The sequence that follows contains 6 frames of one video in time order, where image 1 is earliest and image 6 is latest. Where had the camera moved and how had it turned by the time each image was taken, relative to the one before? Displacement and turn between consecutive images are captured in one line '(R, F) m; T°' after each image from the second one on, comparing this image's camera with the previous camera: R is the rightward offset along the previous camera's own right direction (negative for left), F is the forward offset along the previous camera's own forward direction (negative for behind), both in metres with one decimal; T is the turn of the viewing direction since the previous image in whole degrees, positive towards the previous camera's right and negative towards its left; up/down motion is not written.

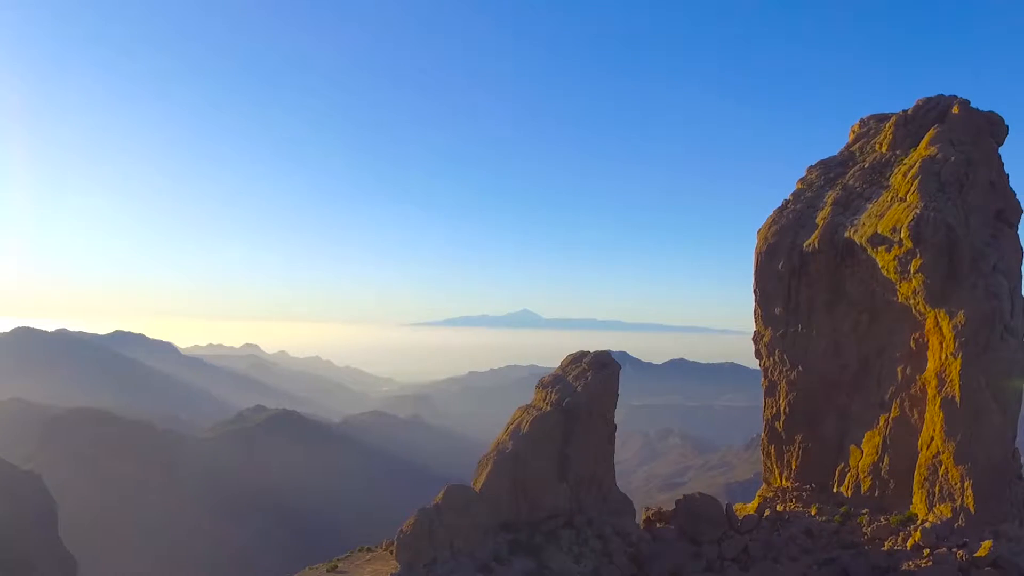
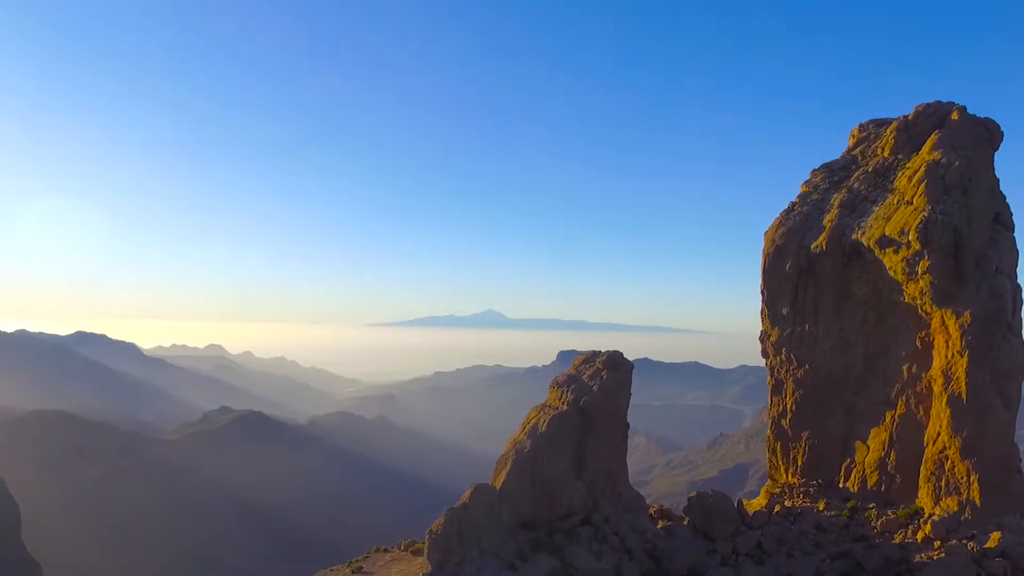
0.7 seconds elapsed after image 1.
(-1.7, -0.2) m; +2°
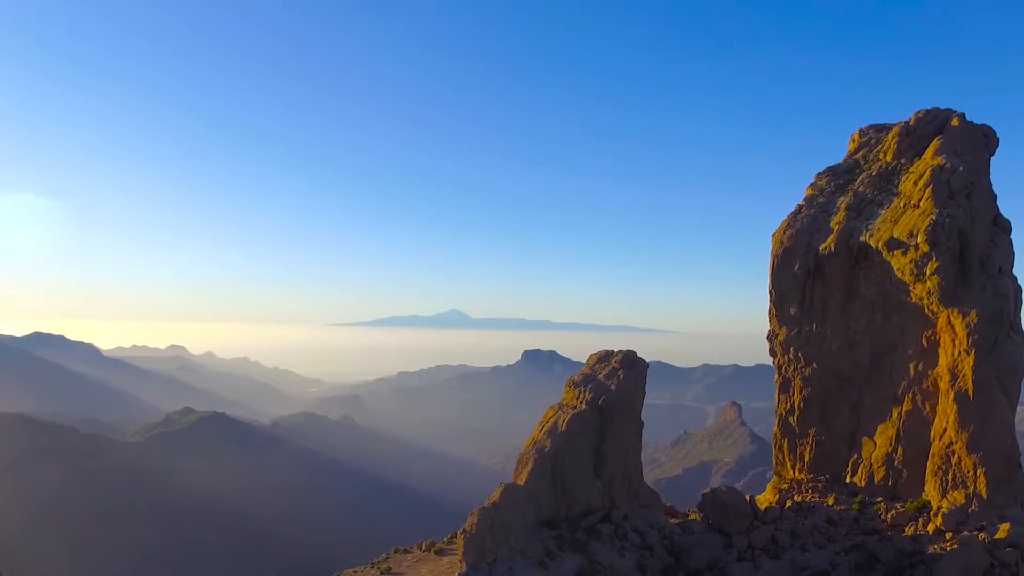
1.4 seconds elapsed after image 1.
(-1.9, -0.2) m; +3°
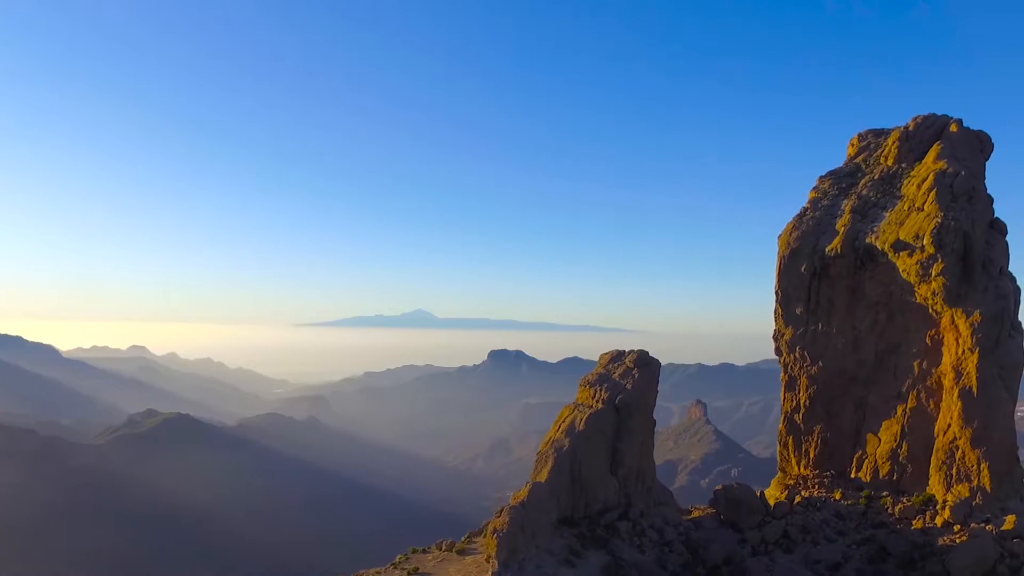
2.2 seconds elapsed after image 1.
(-1.8, -0.2) m; +2°
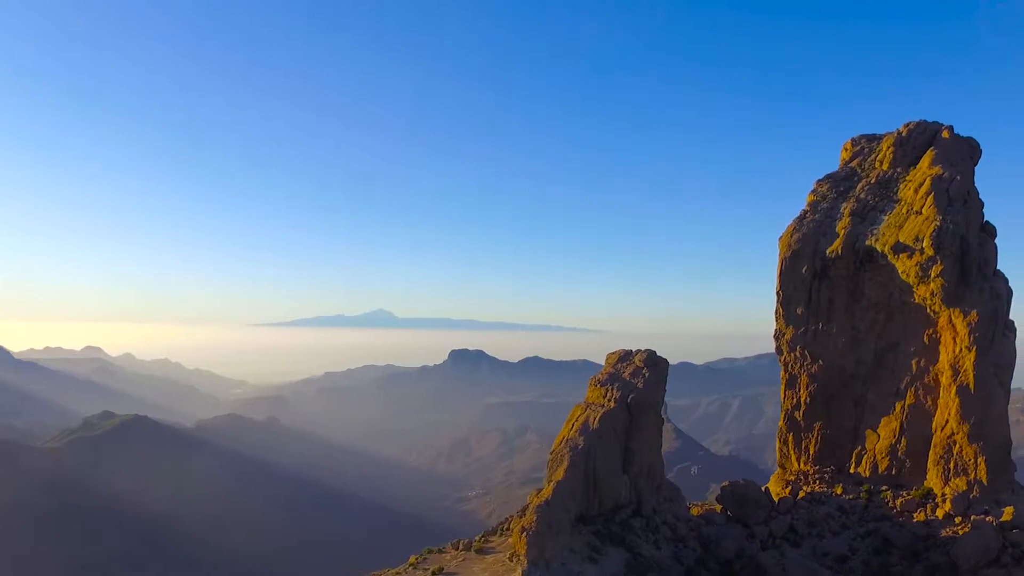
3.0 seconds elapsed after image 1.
(-1.8, -0.2) m; +3°
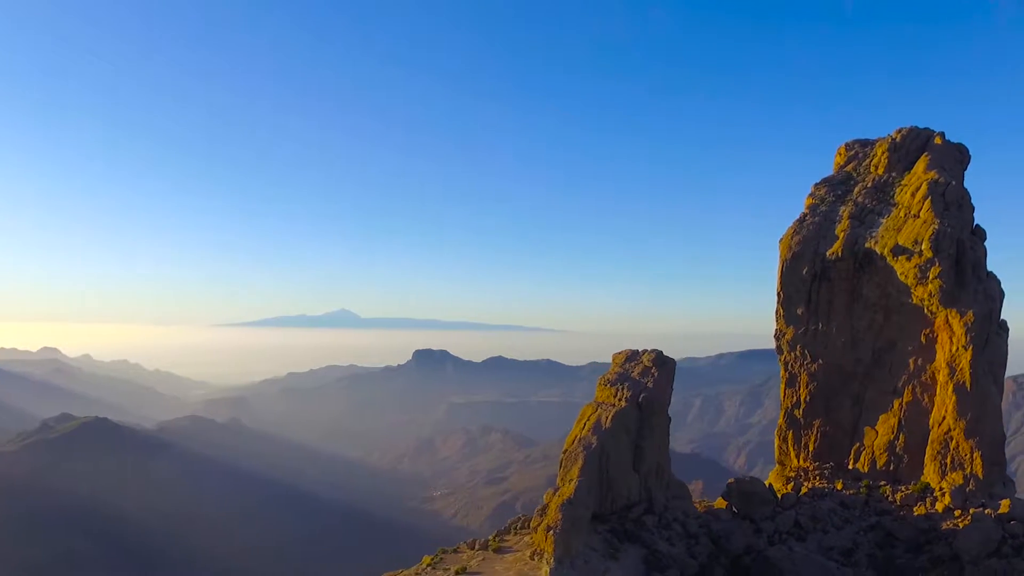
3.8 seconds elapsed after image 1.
(-1.7, -0.2) m; +3°
